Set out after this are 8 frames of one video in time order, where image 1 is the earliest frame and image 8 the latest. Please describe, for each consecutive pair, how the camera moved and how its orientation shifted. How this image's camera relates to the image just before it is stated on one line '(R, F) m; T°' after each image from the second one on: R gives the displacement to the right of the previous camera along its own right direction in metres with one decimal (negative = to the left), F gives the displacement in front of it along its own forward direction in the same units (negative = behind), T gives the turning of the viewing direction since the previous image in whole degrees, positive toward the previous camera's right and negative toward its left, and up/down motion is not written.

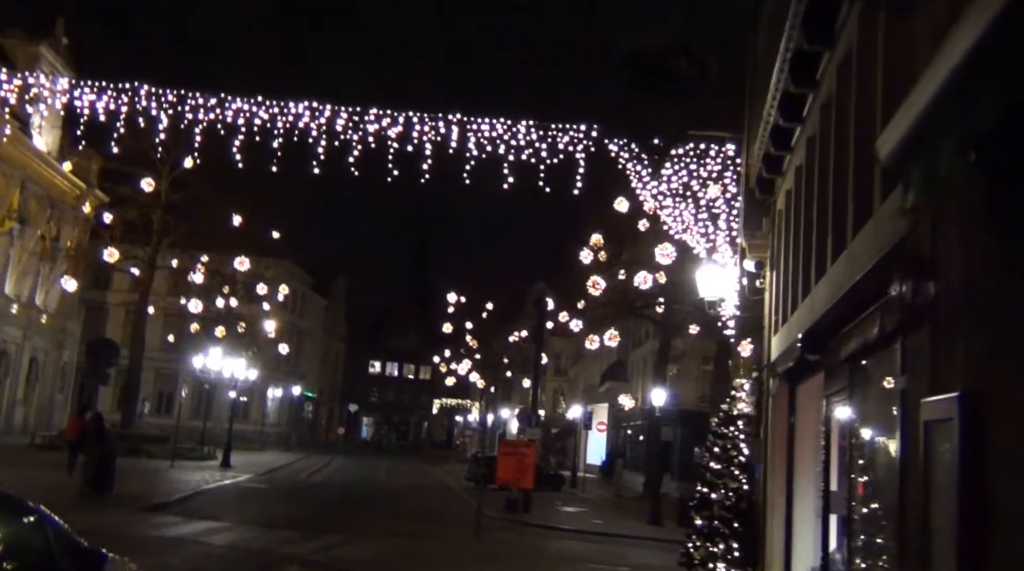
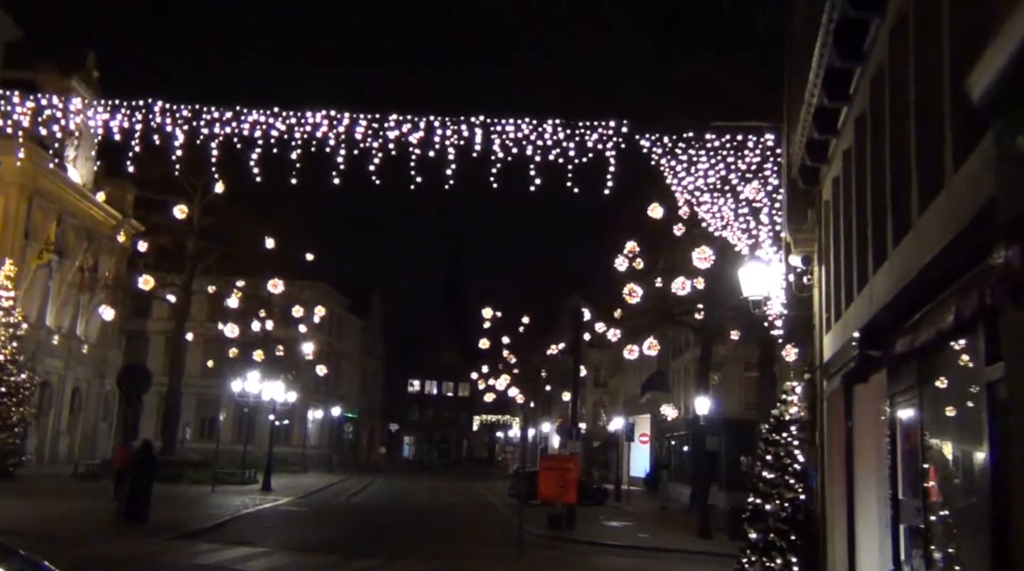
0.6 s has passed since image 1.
(0.0, +0.6) m; -2°
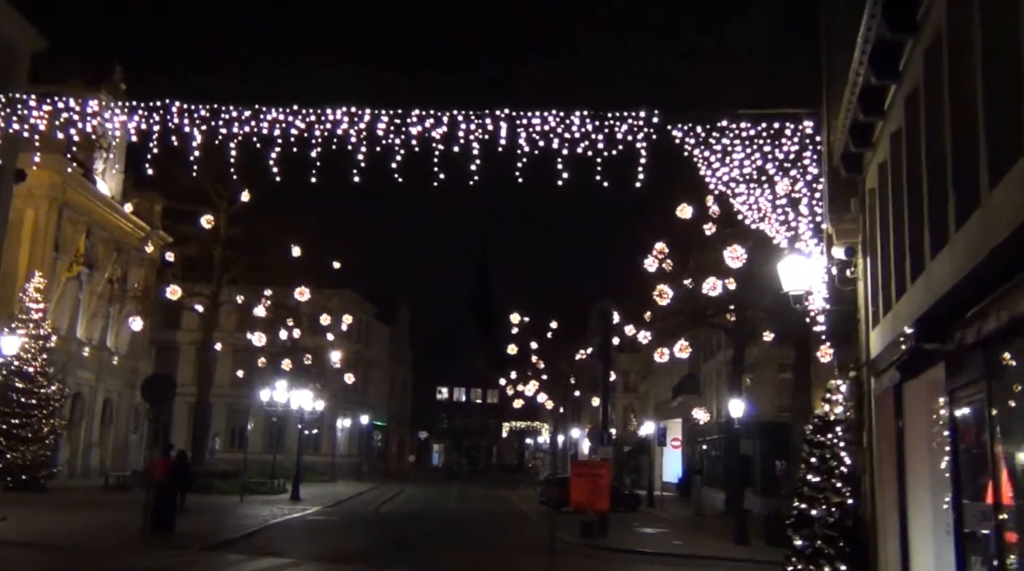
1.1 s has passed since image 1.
(0.0, +0.4) m; -1°
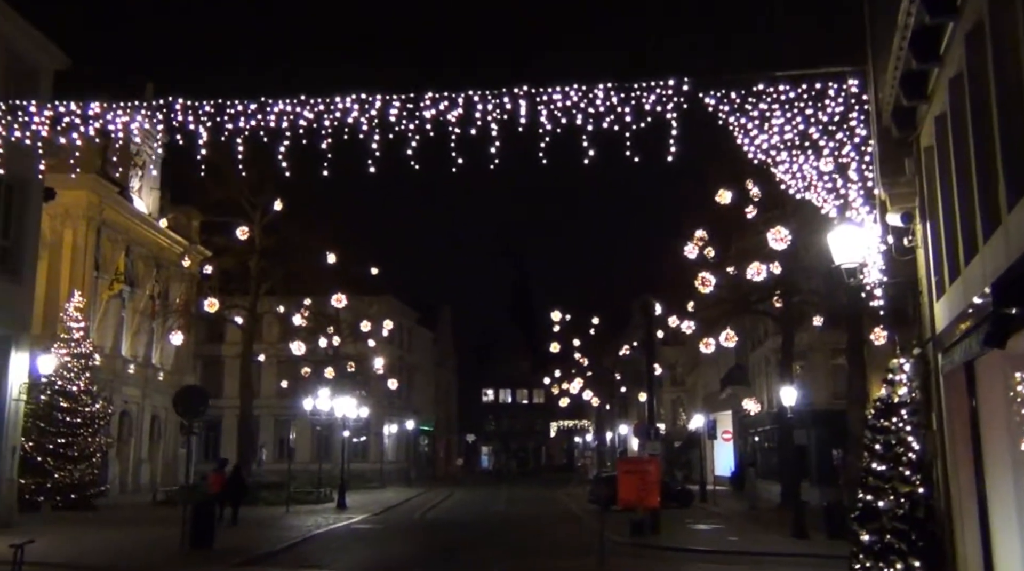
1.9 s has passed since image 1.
(+0.1, +0.7) m; -2°
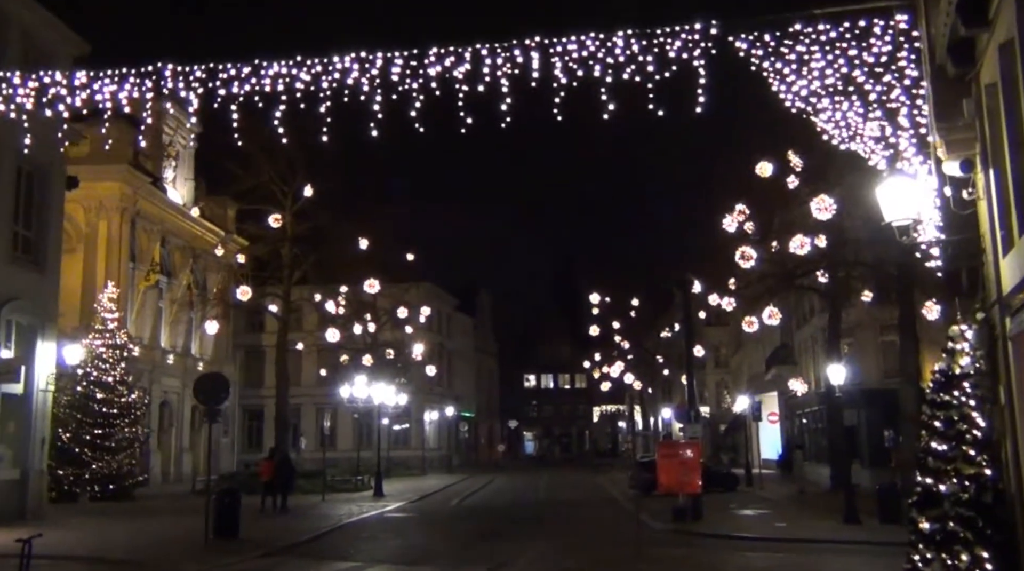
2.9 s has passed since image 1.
(+0.2, +0.9) m; -2°
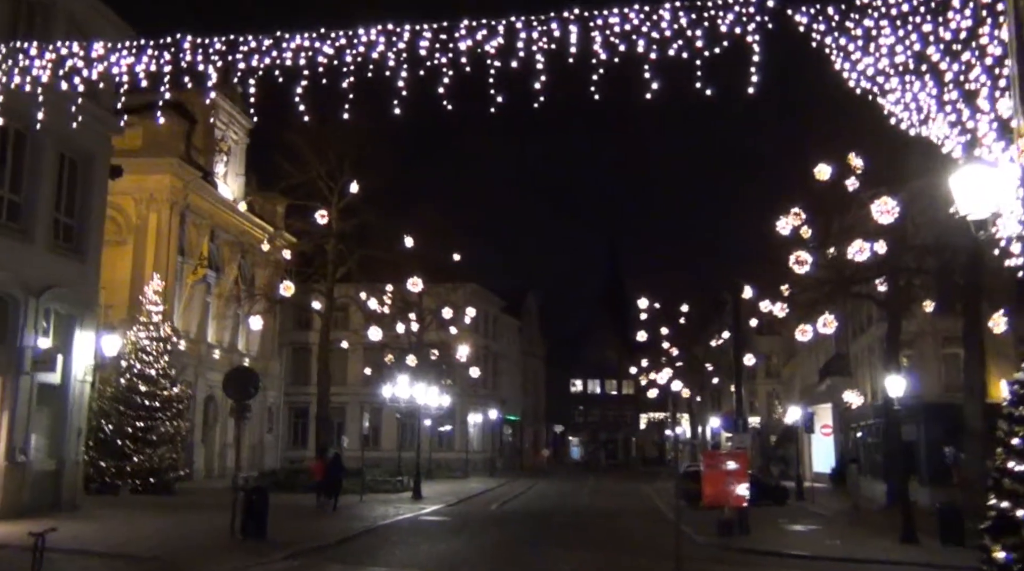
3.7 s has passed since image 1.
(+0.1, +0.8) m; -2°
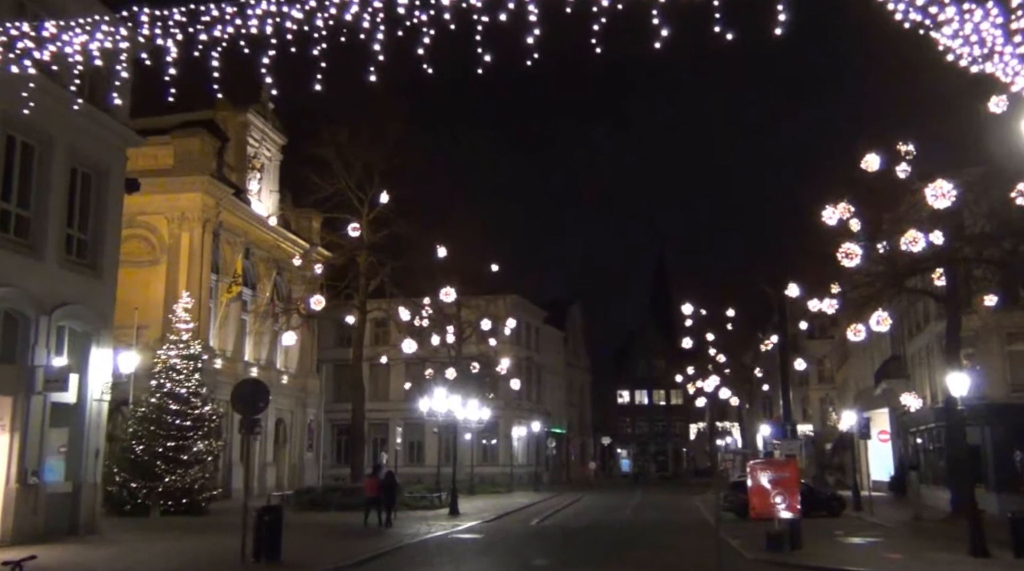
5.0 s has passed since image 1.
(+0.4, +1.5) m; -2°
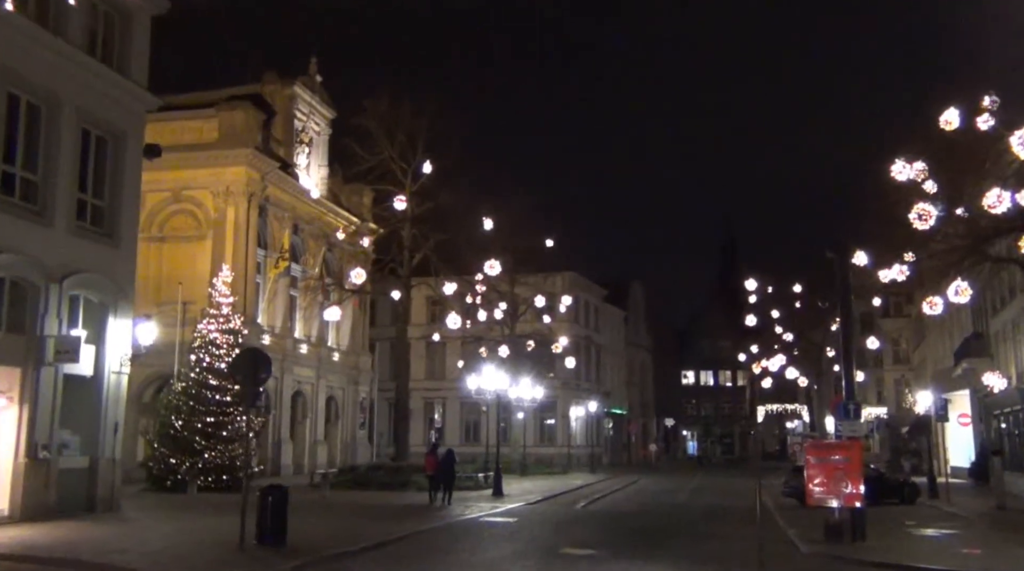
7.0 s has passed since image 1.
(+0.6, +2.0) m; -3°
